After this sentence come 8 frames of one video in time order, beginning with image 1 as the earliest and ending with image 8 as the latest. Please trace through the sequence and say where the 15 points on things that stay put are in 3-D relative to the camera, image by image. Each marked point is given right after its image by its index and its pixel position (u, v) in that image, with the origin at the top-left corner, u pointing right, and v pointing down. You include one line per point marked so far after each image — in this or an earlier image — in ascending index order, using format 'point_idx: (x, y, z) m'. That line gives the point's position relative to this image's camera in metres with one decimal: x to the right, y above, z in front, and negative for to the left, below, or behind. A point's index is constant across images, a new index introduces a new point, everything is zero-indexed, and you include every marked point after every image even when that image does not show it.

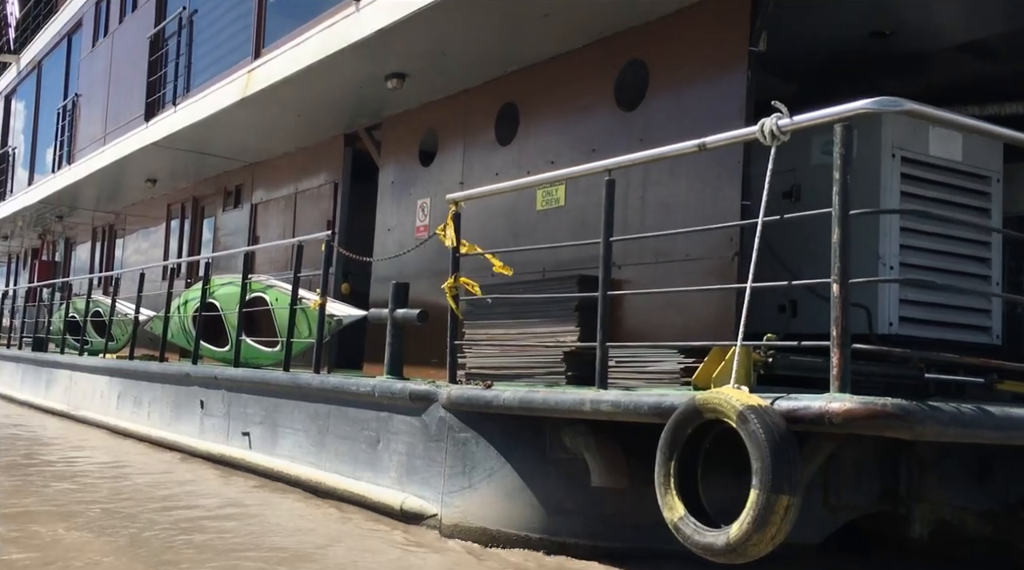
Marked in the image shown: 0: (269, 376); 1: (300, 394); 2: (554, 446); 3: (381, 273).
0: (-1.7, -0.7, +7.3) m
1: (-1.4, -0.7, +6.9) m
2: (+0.2, -0.8, +4.9) m
3: (-1.1, +0.1, +8.5) m
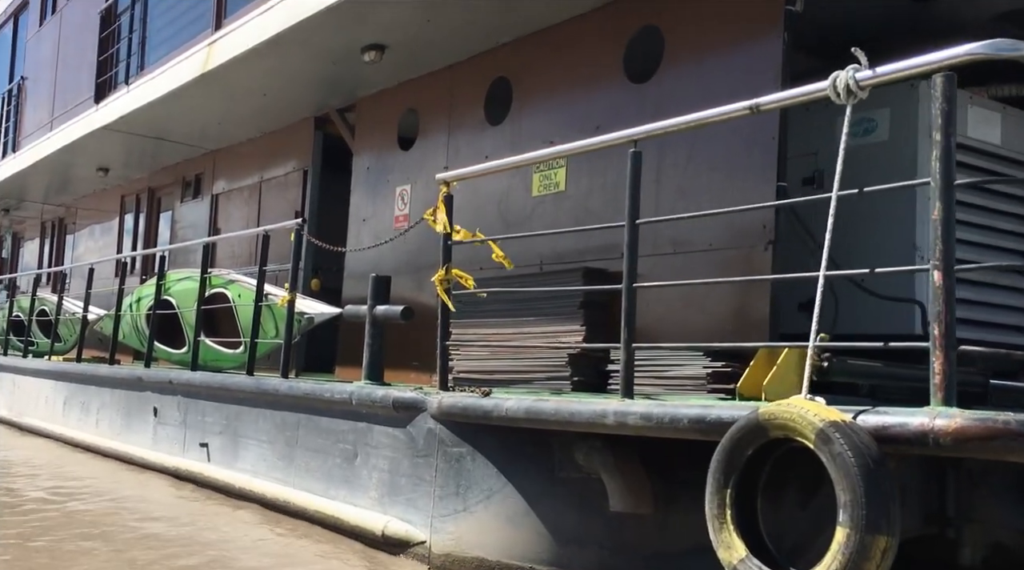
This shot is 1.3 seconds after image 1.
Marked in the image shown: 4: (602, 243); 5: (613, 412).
0: (-1.8, -0.6, +6.5) m
1: (-1.5, -0.7, +6.2) m
2: (+0.2, -0.7, +4.2) m
3: (-1.2, +0.1, +7.8) m
4: (+0.5, +0.2, +5.5) m
5: (+0.4, -0.5, +3.7) m
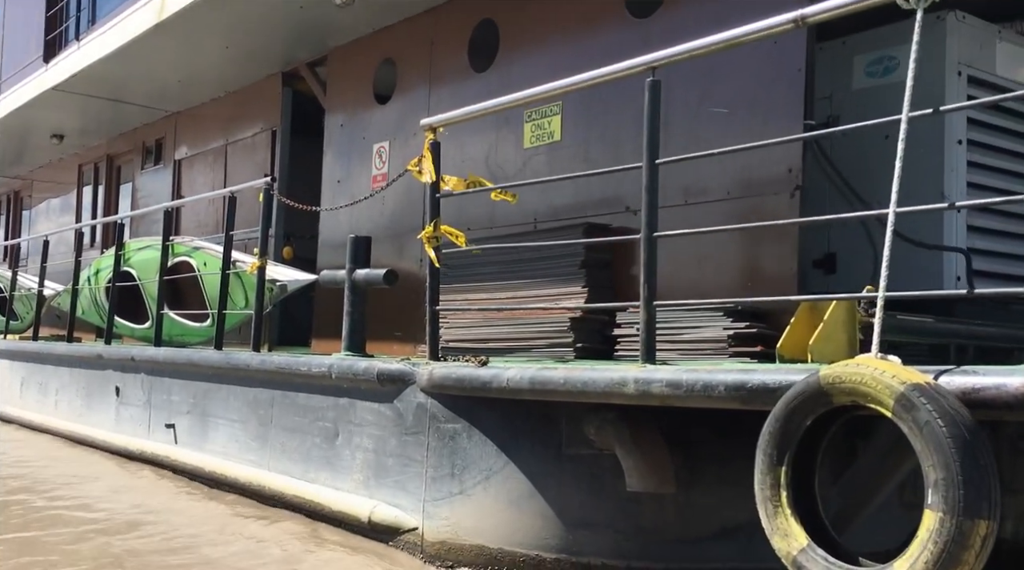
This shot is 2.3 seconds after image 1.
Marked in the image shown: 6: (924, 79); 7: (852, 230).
0: (-1.9, -0.4, +6.0) m
1: (-1.5, -0.5, +5.7) m
2: (+0.2, -0.6, +3.7) m
3: (-1.3, +0.4, +7.2) m
4: (+0.4, +0.4, +5.0) m
5: (+0.4, -0.3, +3.2) m
6: (+2.0, +1.0, +5.0) m
7: (+1.4, +0.2, +4.3) m
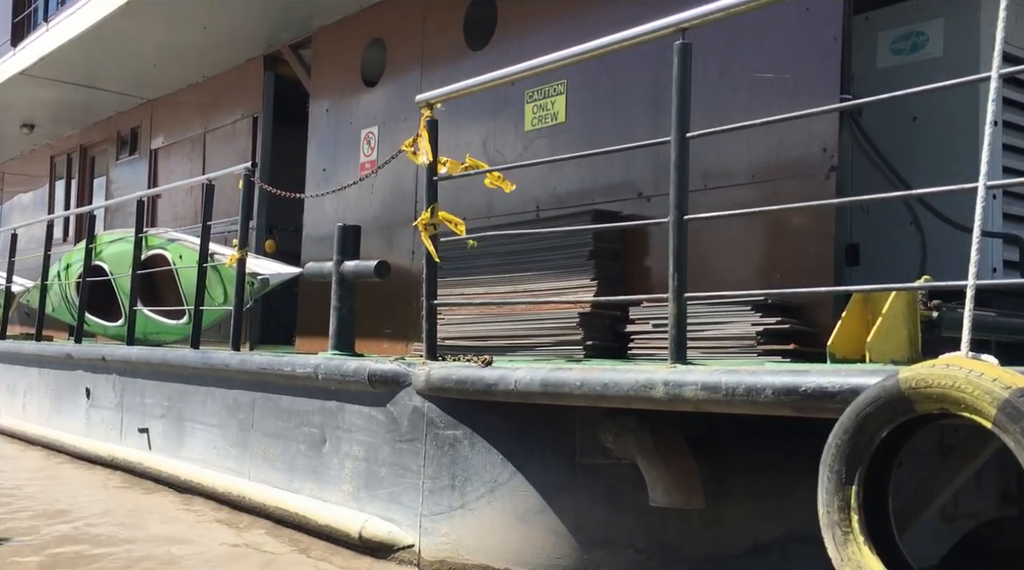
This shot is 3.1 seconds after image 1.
0: (-1.9, -0.4, +5.6) m
1: (-1.5, -0.5, +5.2) m
2: (+0.3, -0.5, +3.4) m
3: (-1.3, +0.4, +6.8) m
4: (+0.4, +0.5, +4.6) m
5: (+0.4, -0.3, +2.8) m
6: (+2.0, +1.0, +4.6) m
7: (+1.4, +0.3, +3.9) m
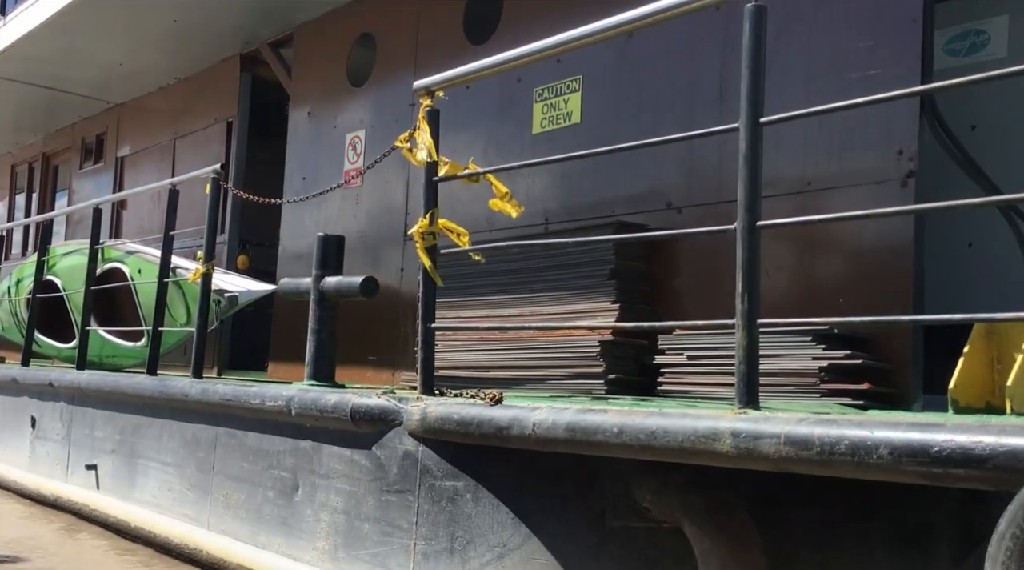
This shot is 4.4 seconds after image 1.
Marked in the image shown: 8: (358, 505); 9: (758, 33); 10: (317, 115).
0: (-1.9, -0.5, +4.9) m
1: (-1.5, -0.6, +4.6) m
2: (+0.3, -0.6, +2.7) m
3: (-1.3, +0.3, +6.2) m
4: (+0.5, +0.4, +4.0) m
5: (+0.5, -0.3, +2.2) m
6: (+2.1, +0.9, +4.1) m
7: (+1.5, +0.2, +3.3) m
8: (-0.5, -0.7, +3.4) m
9: (+0.6, +0.6, +2.3) m
10: (-1.2, +1.0, +6.1) m
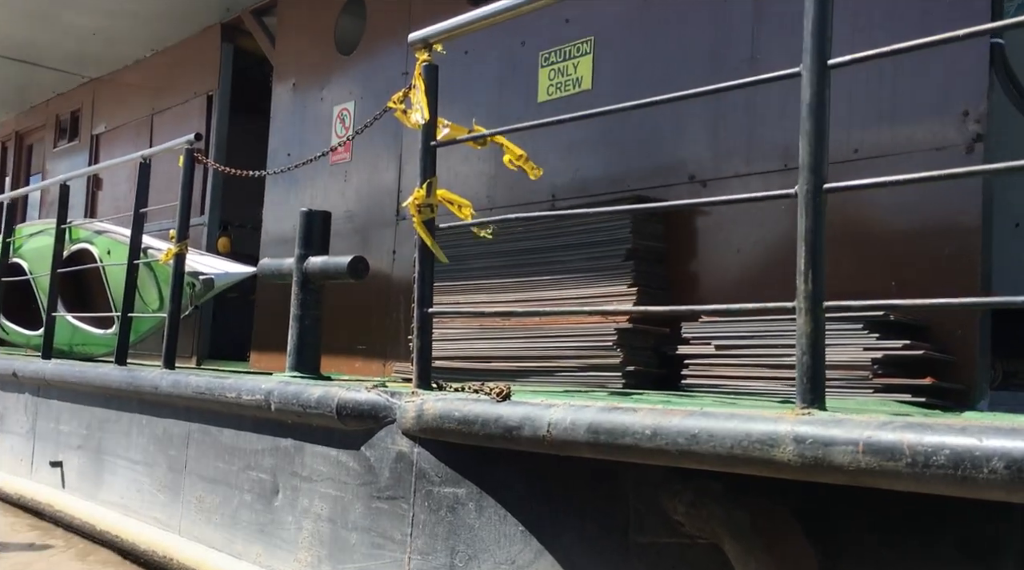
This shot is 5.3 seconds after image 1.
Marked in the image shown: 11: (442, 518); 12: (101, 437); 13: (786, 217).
0: (-1.9, -0.4, +4.5) m
1: (-1.5, -0.5, +4.2) m
2: (+0.3, -0.6, +2.4) m
3: (-1.3, +0.4, +5.8) m
4: (+0.5, +0.4, +3.6) m
5: (+0.5, -0.3, +1.8) m
6: (+2.1, +1.0, +3.7) m
7: (+1.5, +0.2, +2.9) m
8: (-0.5, -0.7, +3.0) m
9: (+0.6, +0.6, +2.0) m
10: (-1.2, +1.1, +5.7) m
11: (-0.2, -0.6, +2.7) m
12: (-1.8, -0.7, +4.5) m
13: (+0.9, +0.2, +3.3) m
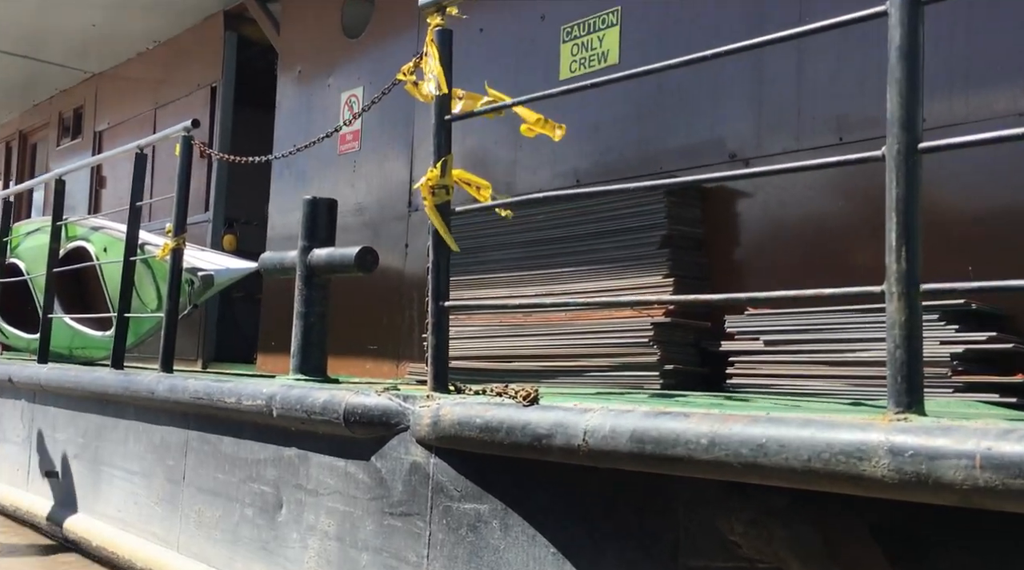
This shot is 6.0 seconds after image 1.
0: (-1.8, -0.4, +4.2) m
1: (-1.4, -0.5, +3.9) m
2: (+0.4, -0.5, +2.0) m
3: (-1.2, +0.4, +5.5) m
4: (+0.6, +0.5, +3.3) m
5: (+0.6, -0.2, +1.5) m
6: (+2.2, +1.0, +3.4) m
7: (+1.6, +0.3, +2.6) m
8: (-0.4, -0.7, +2.7) m
9: (+0.7, +0.7, +1.6) m
10: (-1.1, +1.1, +5.4) m
11: (-0.1, -0.6, +2.4) m
12: (-1.7, -0.7, +4.2) m
13: (+1.0, +0.3, +3.0) m
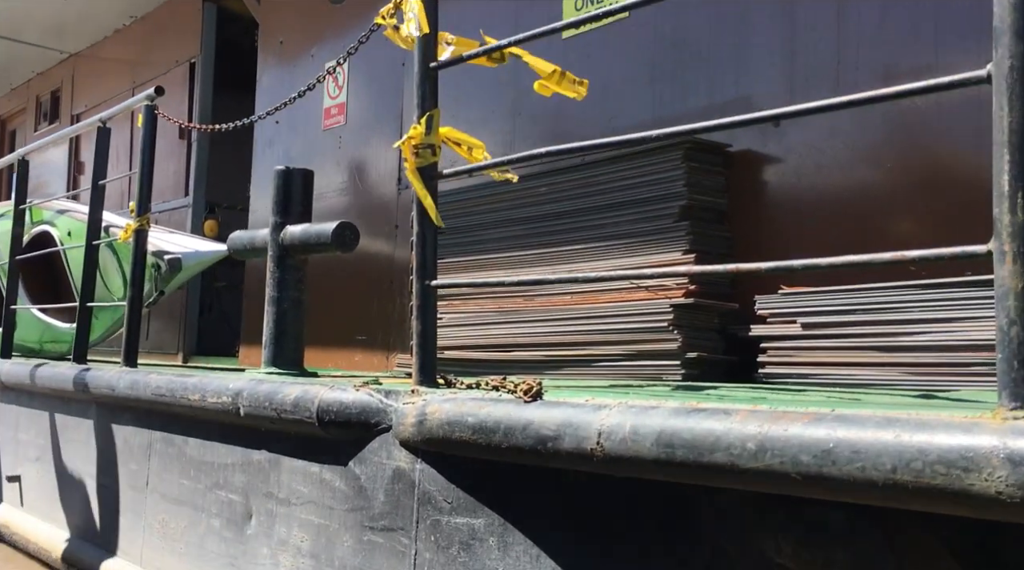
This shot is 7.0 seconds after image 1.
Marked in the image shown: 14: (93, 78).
0: (-1.8, -0.3, +3.9) m
1: (-1.4, -0.4, +3.5) m
2: (+0.4, -0.5, +1.7) m
3: (-1.2, +0.4, +5.1) m
4: (+0.6, +0.5, +2.9) m
5: (+0.6, -0.2, +1.2) m
6: (+2.1, +1.1, +3.0) m
7: (+1.6, +0.3, +2.2) m
8: (-0.4, -0.6, +2.3) m
9: (+0.6, +0.7, +1.3) m
10: (-1.1, +1.2, +5.1) m
11: (-0.1, -0.5, +2.0) m
12: (-1.7, -0.6, +3.8) m
13: (+1.0, +0.3, +2.6) m
14: (-2.9, +1.5, +7.1) m
